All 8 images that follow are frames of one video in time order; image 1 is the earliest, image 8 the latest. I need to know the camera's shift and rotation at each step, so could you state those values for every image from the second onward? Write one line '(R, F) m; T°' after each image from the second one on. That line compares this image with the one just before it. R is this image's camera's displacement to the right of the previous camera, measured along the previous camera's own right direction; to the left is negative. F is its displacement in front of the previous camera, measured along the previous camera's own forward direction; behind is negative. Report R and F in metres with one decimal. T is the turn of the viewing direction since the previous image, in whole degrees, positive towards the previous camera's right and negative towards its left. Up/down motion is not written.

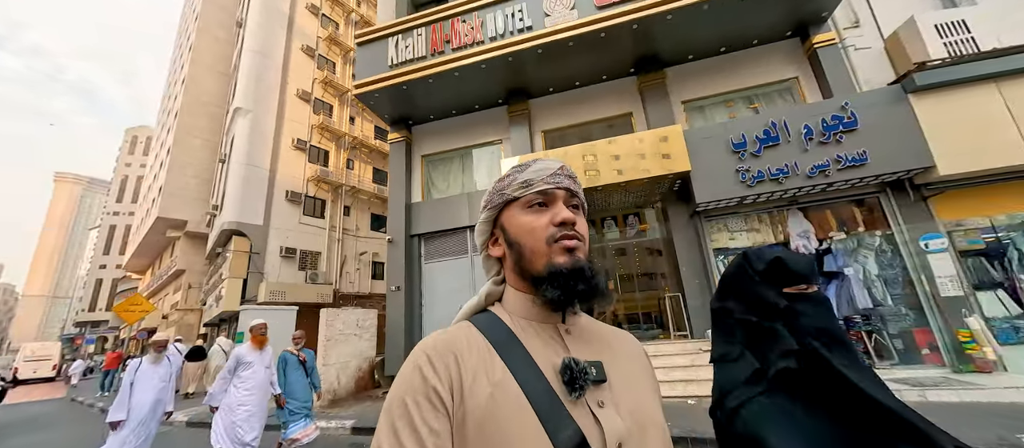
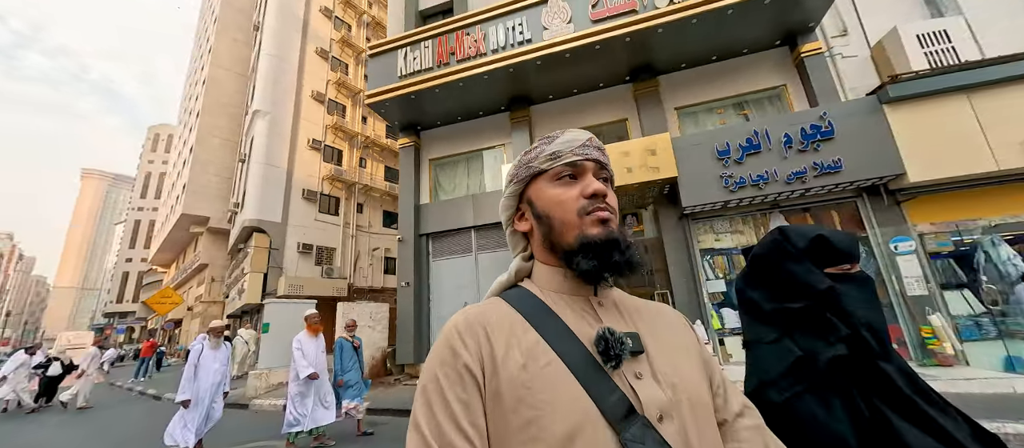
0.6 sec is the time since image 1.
(+0.2, -0.5) m; -2°
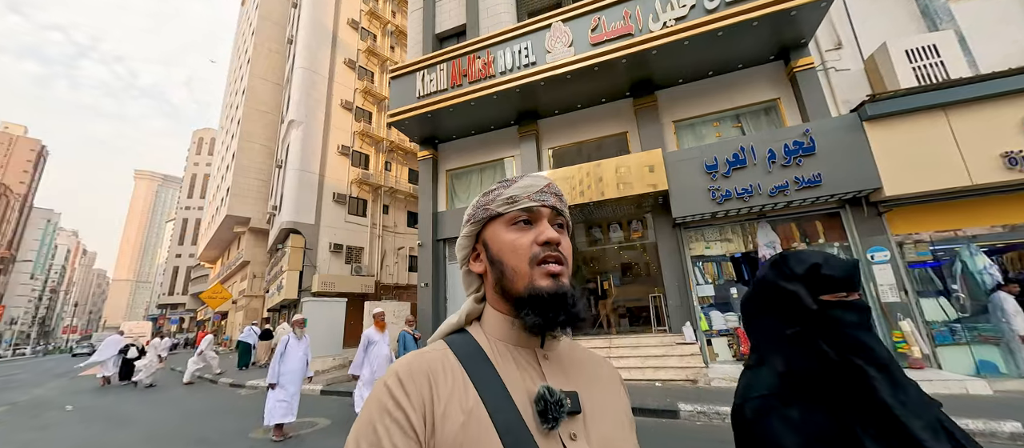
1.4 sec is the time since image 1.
(+0.4, -0.8) m; -4°
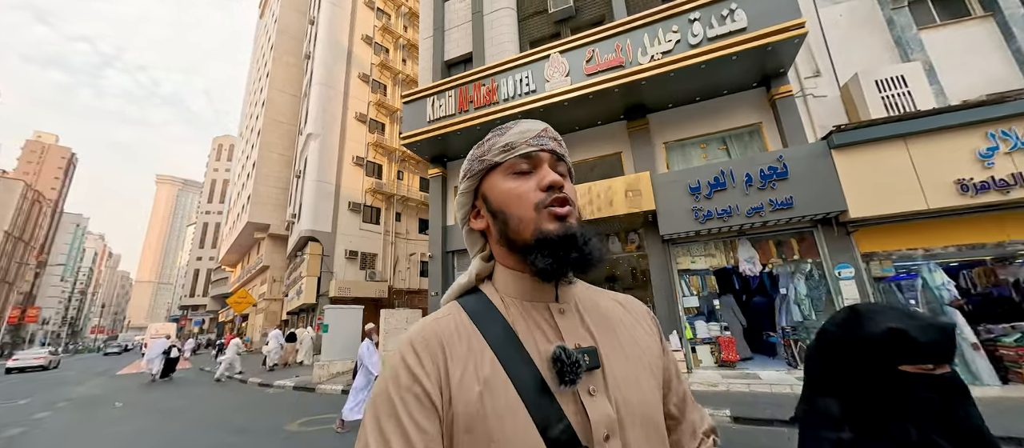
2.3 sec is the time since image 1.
(+0.2, -0.8) m; -2°
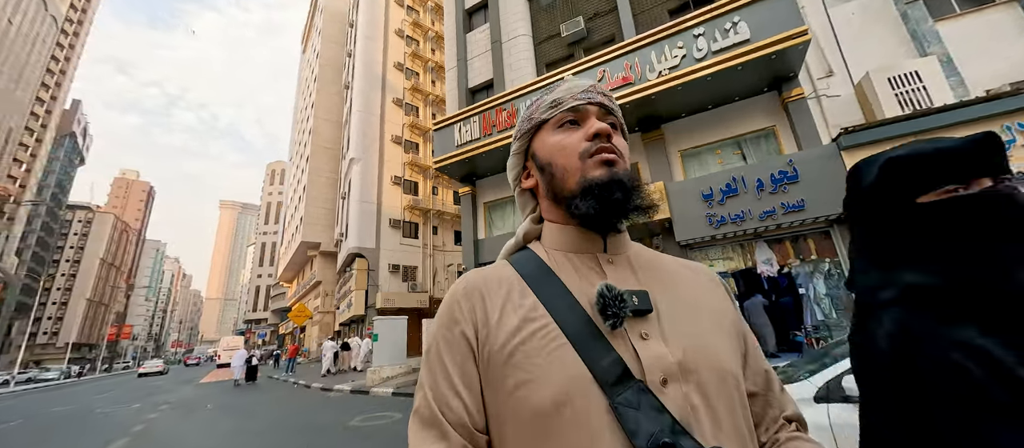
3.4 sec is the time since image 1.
(+0.3, -0.8) m; -6°
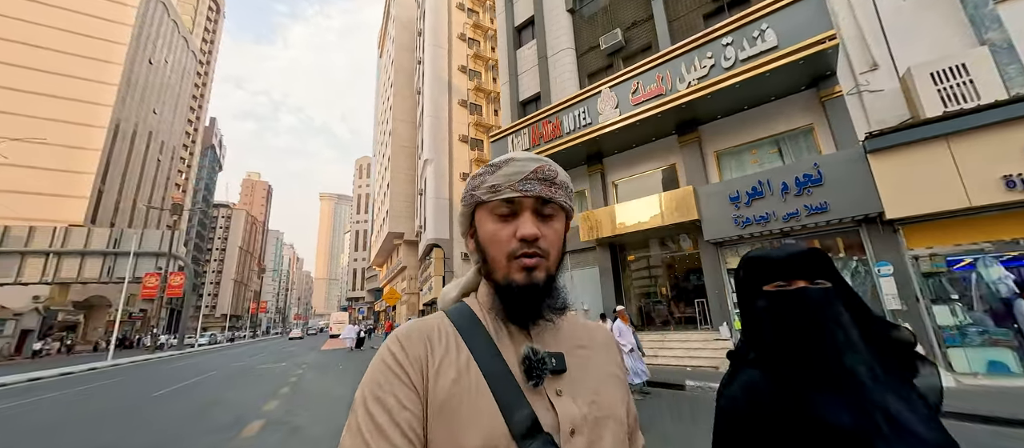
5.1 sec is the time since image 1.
(+0.8, -1.6) m; -11°
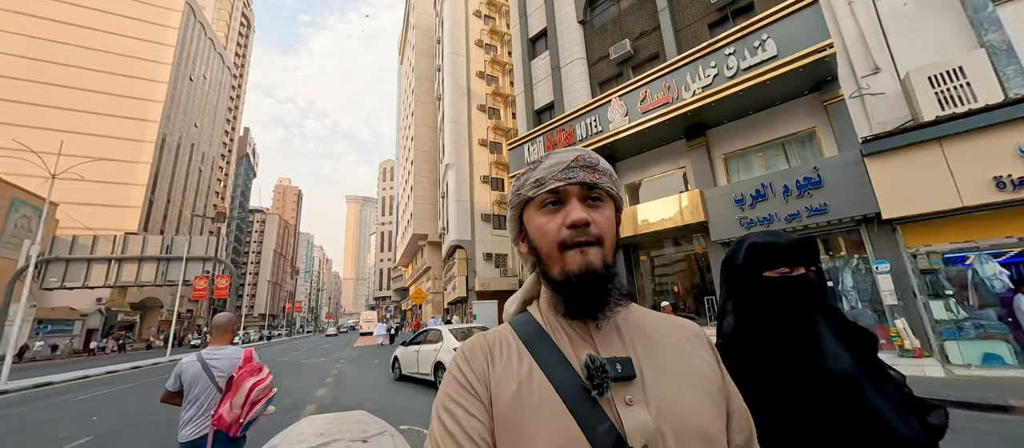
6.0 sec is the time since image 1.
(+0.1, -0.8) m; -3°
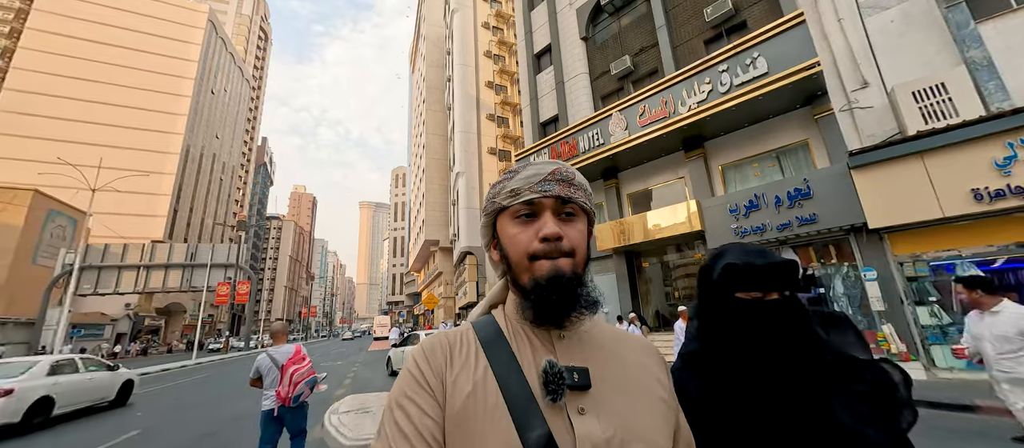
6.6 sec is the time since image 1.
(+0.2, -0.6) m; -2°
